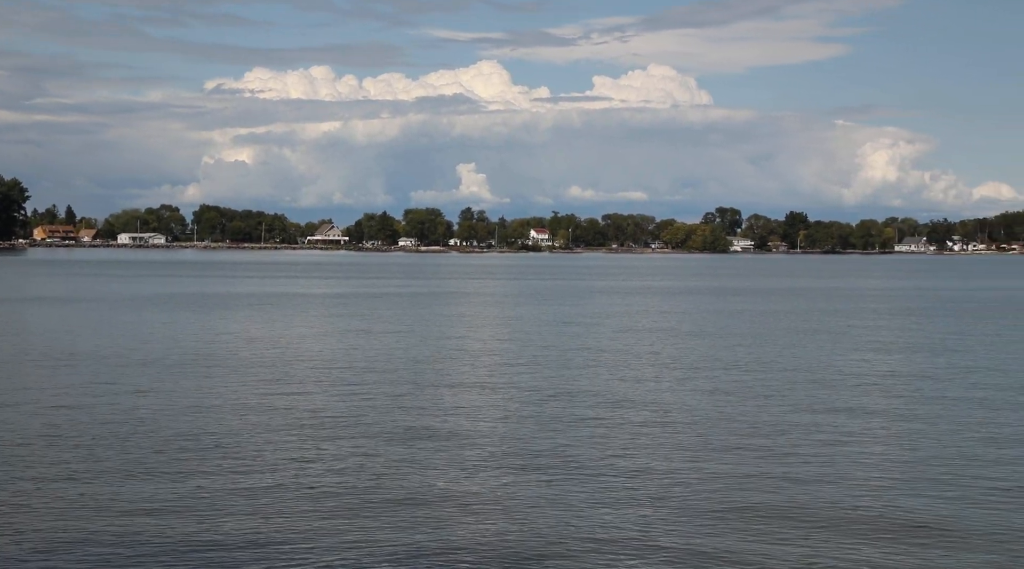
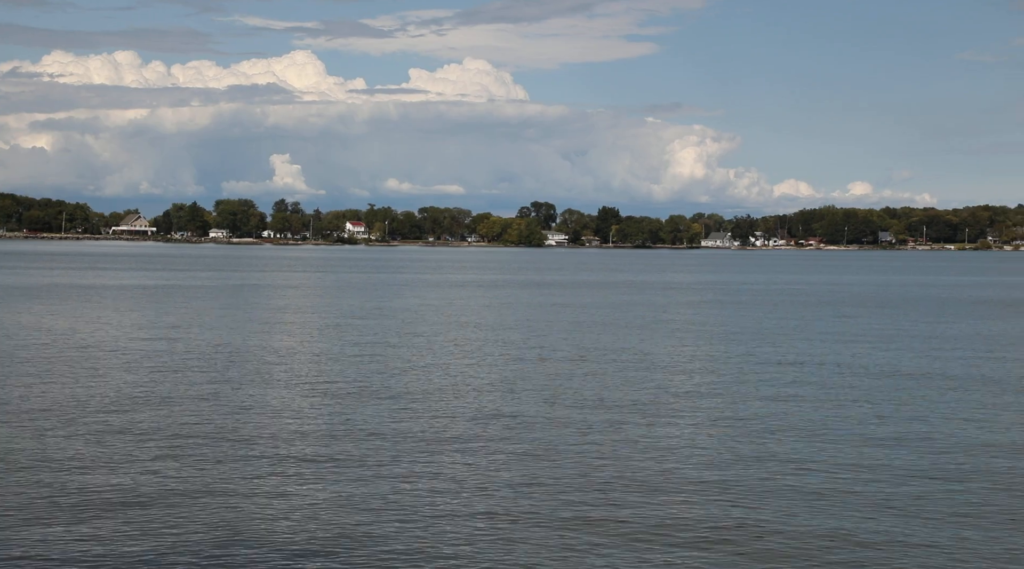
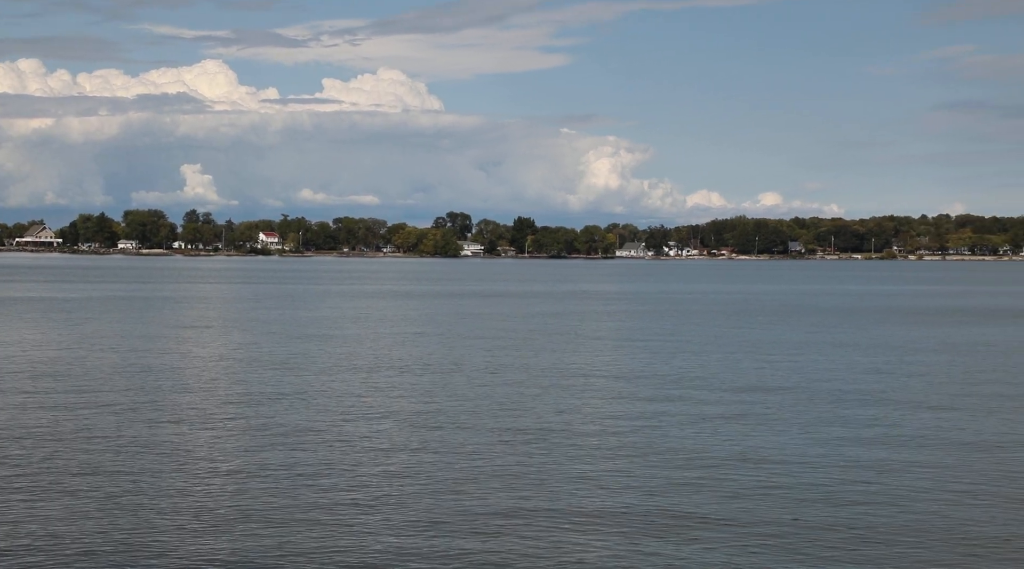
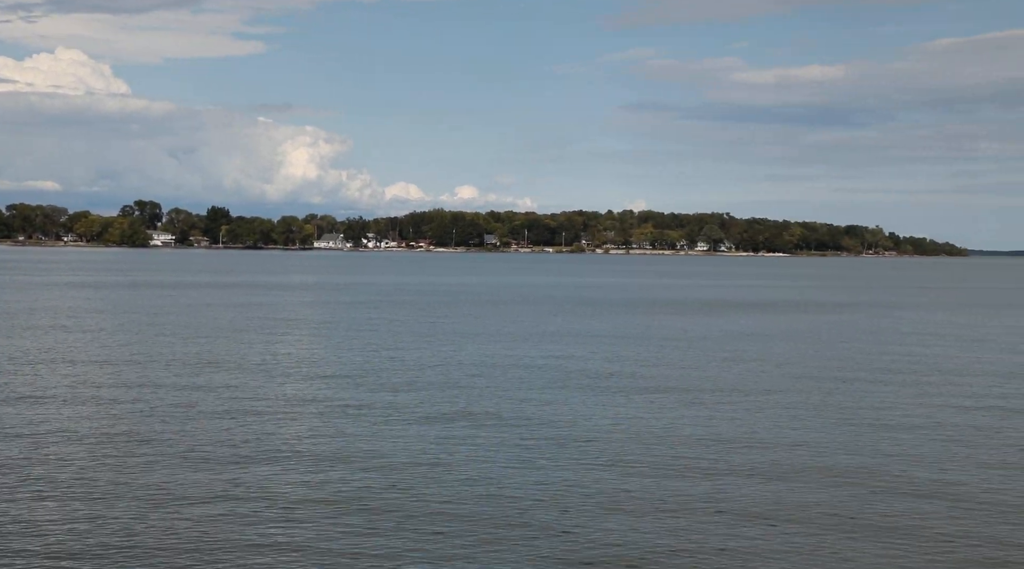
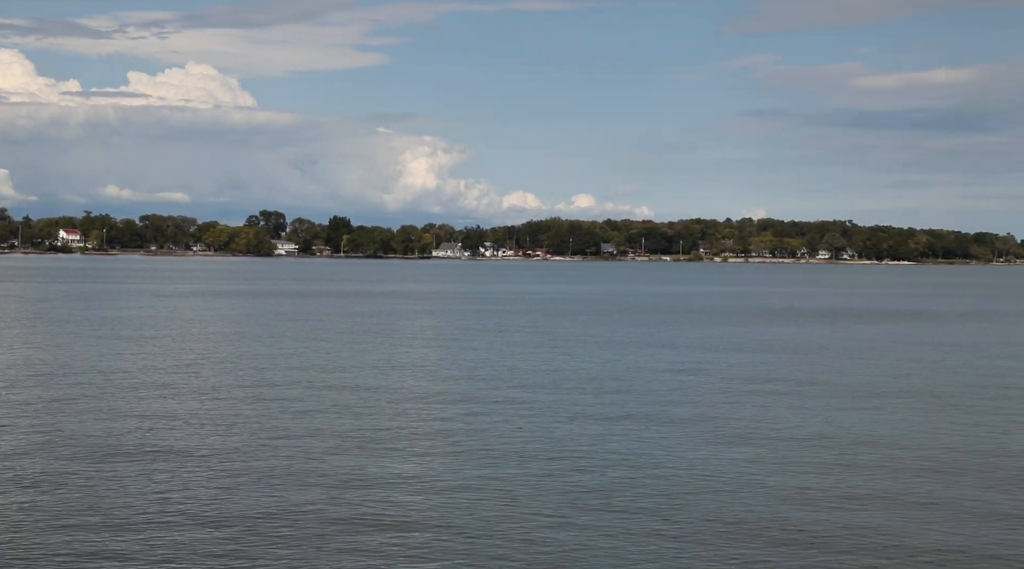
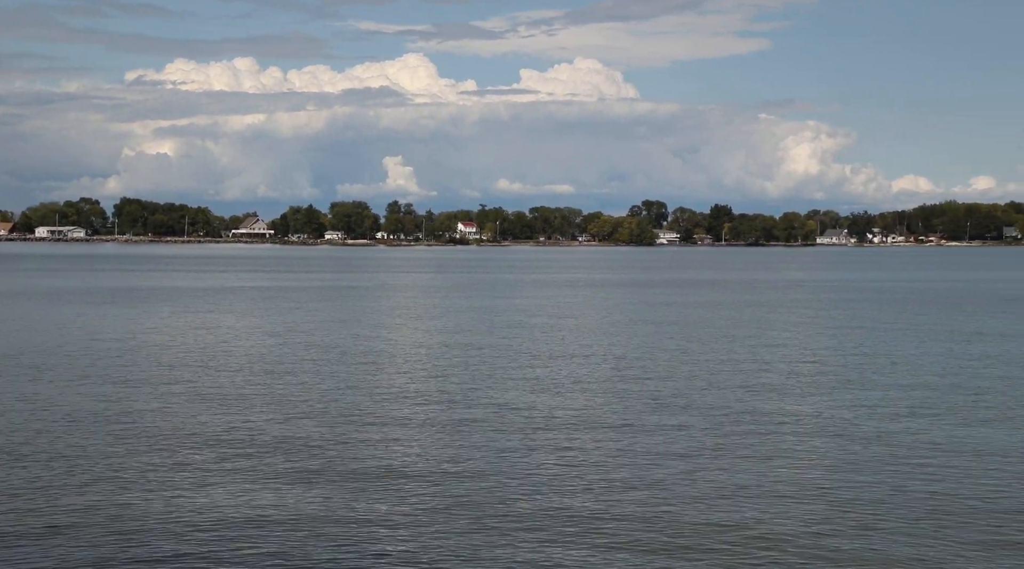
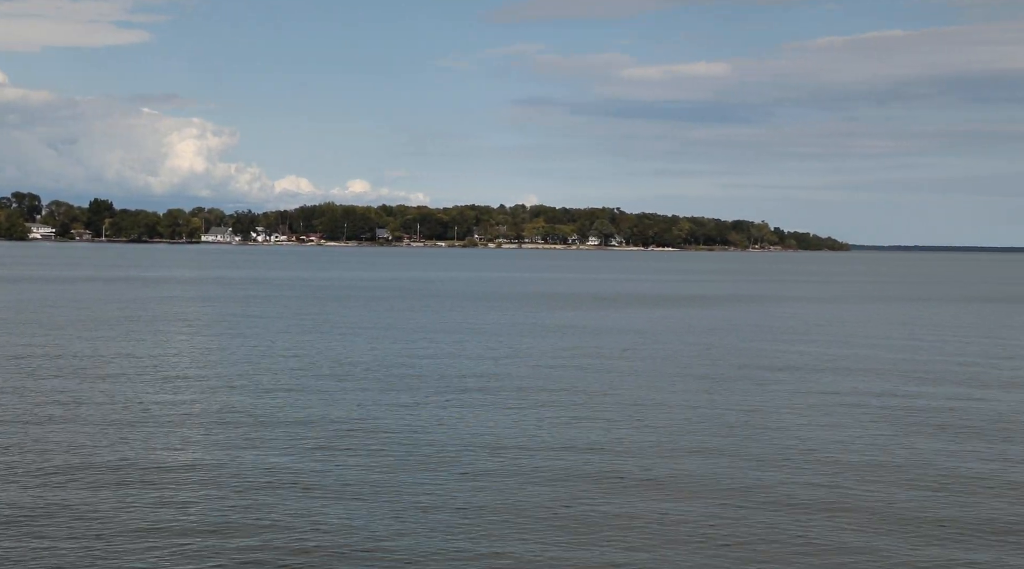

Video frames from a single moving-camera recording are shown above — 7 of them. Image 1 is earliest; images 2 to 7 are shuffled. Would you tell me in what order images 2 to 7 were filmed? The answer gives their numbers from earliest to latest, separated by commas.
6, 2, 3, 5, 4, 7
